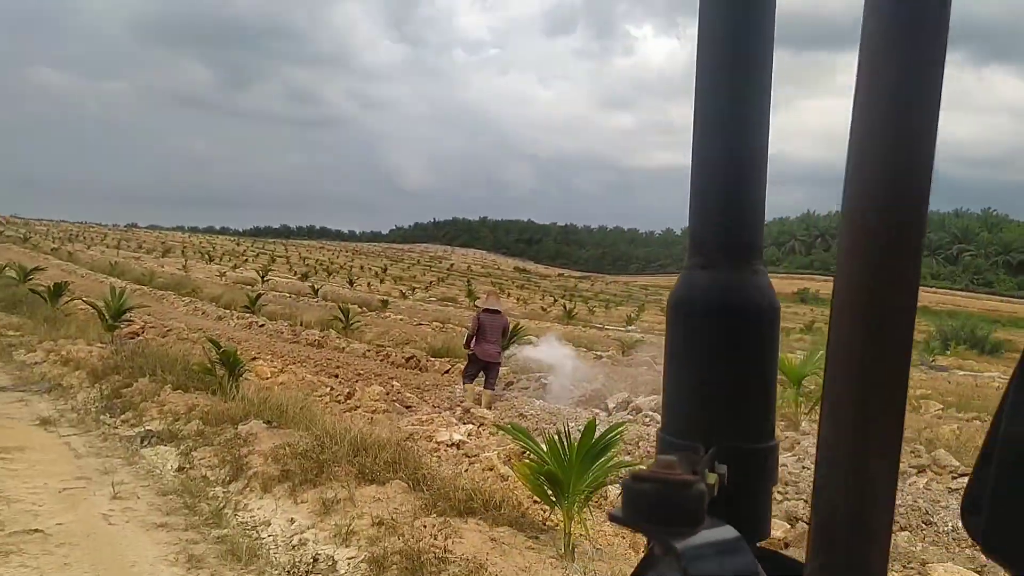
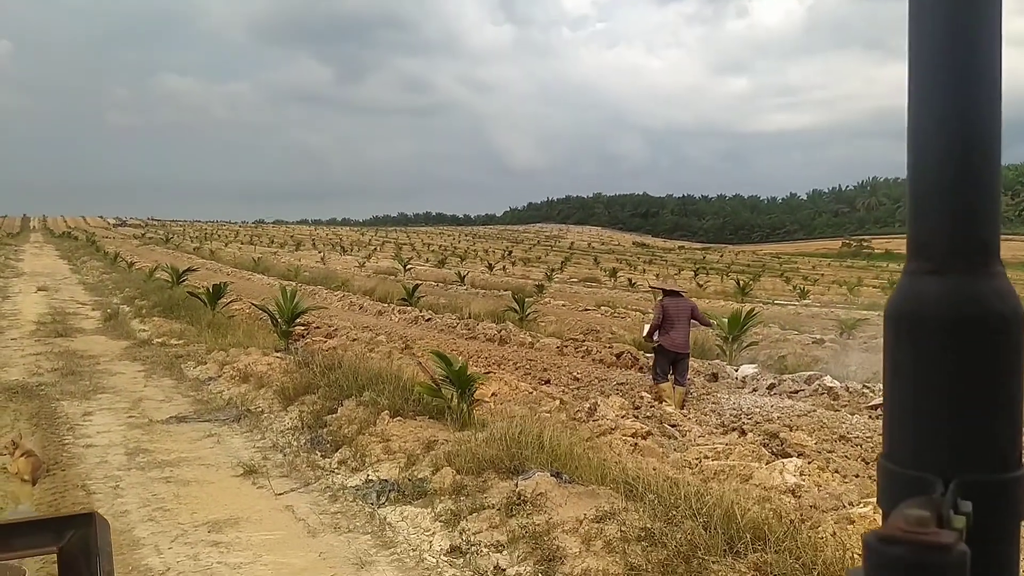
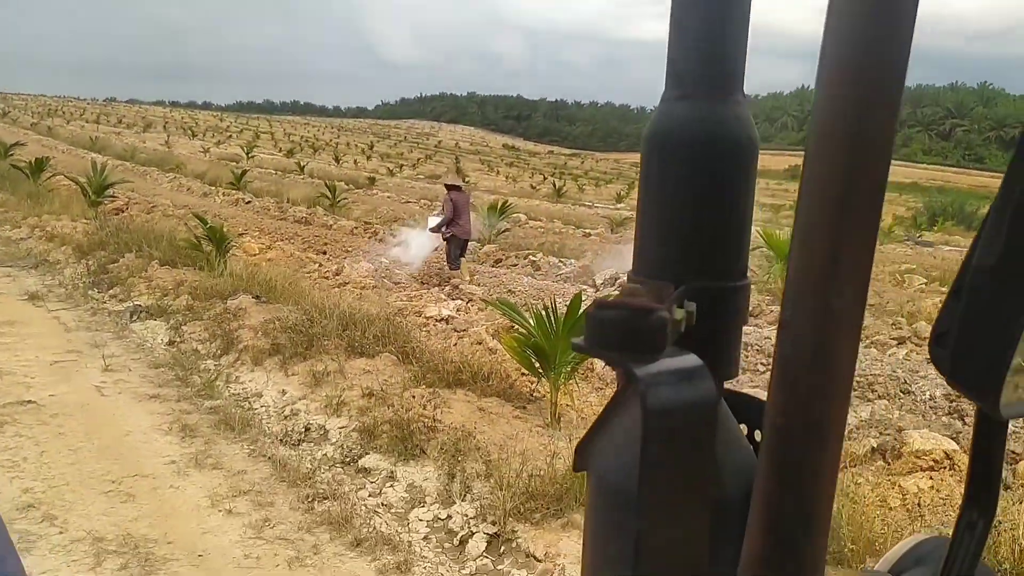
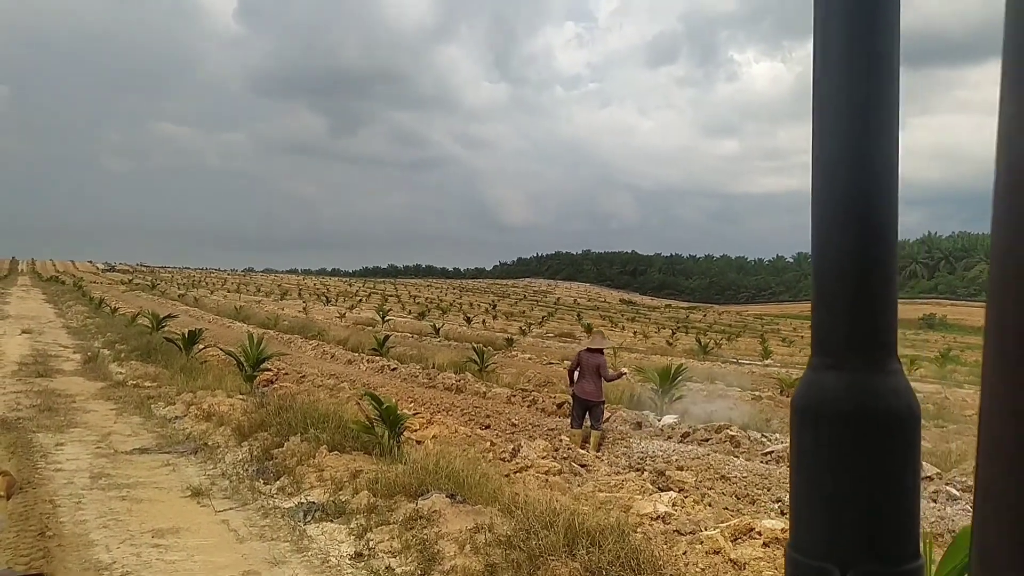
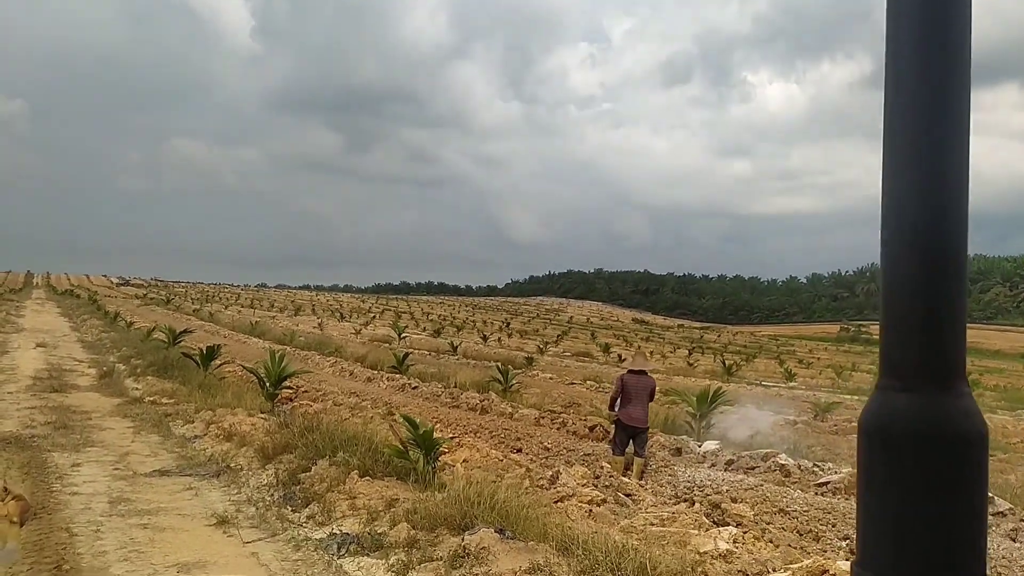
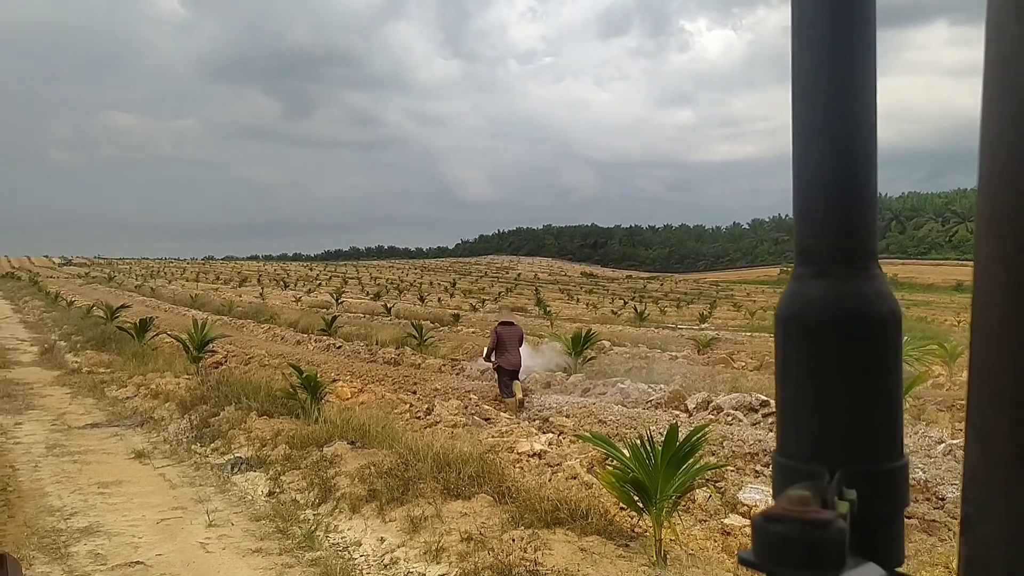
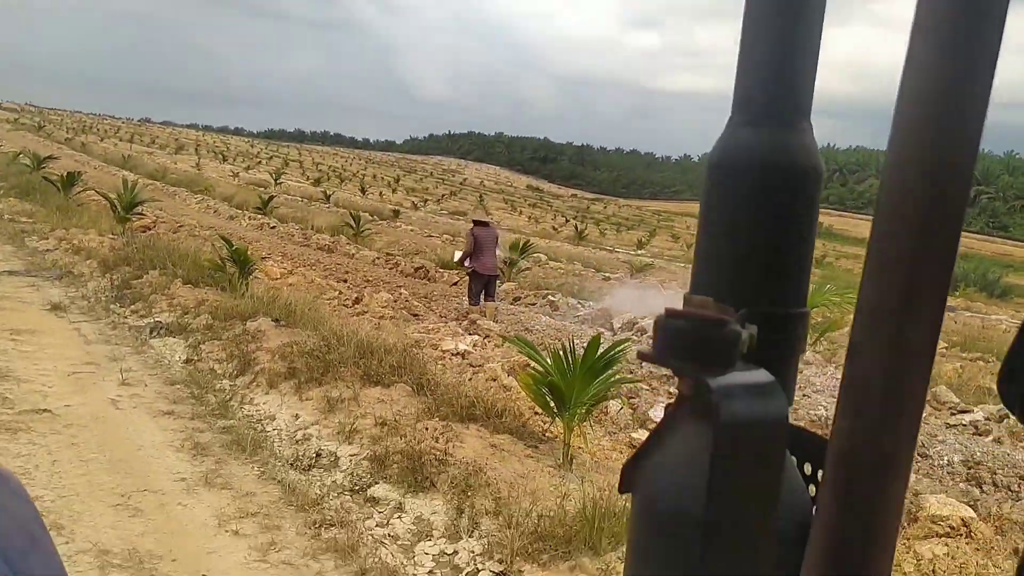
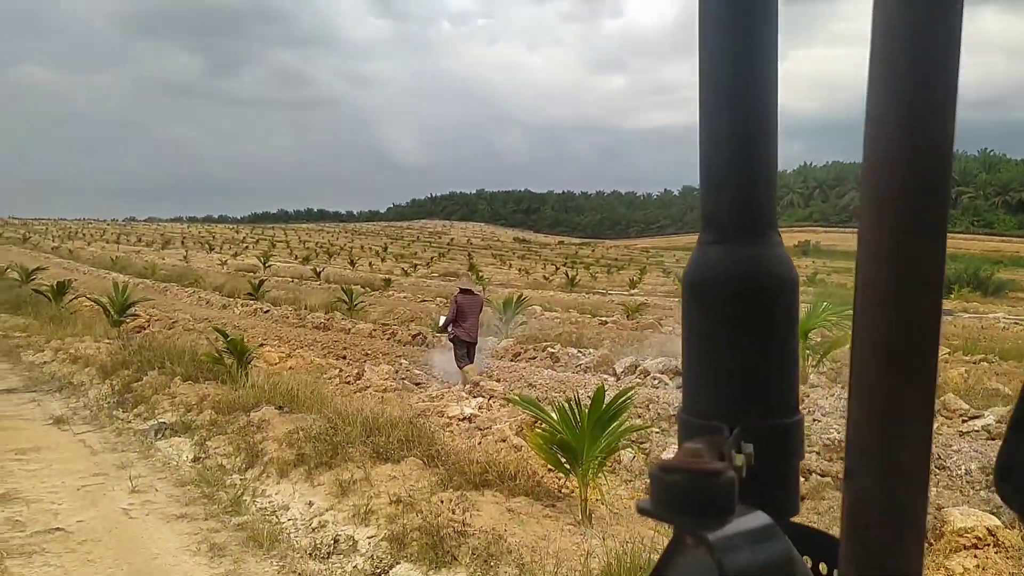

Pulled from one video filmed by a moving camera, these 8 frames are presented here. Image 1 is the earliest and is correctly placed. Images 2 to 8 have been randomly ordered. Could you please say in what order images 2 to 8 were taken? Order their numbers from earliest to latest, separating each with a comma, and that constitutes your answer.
7, 3, 8, 6, 4, 5, 2
